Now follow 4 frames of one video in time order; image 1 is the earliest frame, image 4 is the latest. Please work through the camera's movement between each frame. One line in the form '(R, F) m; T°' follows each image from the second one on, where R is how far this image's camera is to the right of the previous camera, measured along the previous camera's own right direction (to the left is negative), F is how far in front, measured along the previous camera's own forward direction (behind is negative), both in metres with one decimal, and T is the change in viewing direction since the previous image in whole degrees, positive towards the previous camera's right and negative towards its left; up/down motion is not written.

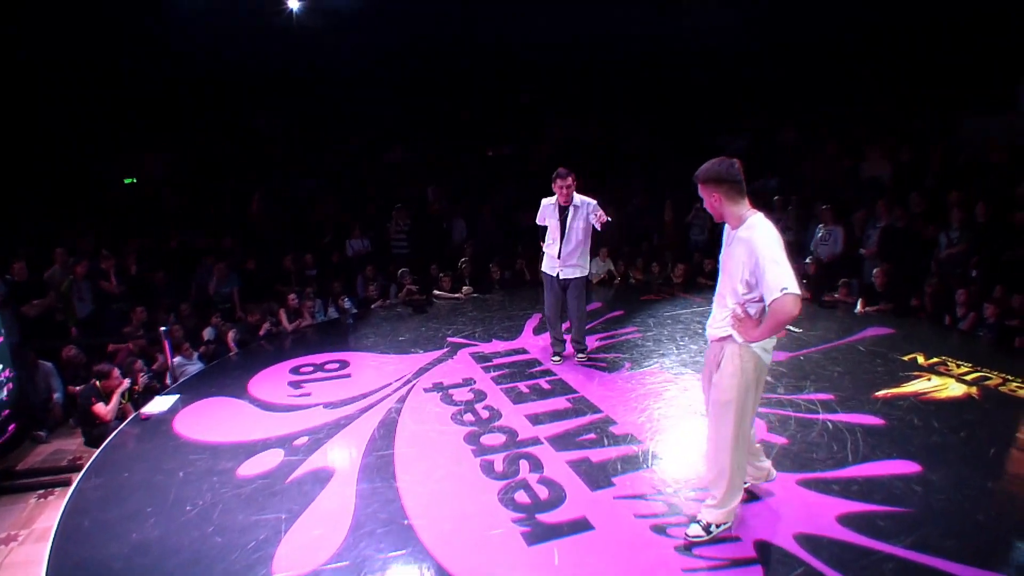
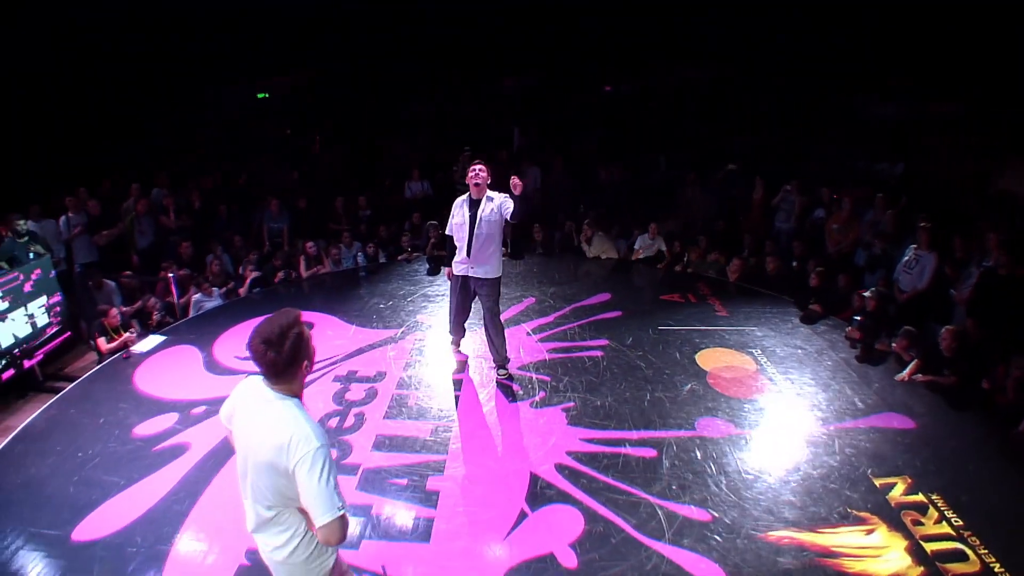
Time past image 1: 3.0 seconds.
(+2.5, +1.3) m; -22°
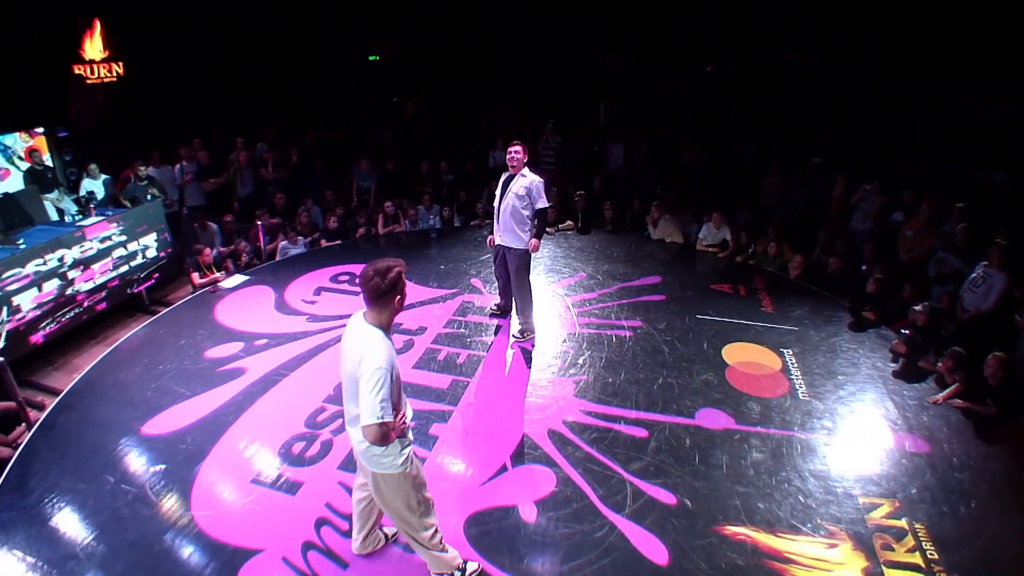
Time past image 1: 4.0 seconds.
(+0.7, -0.2) m; -10°
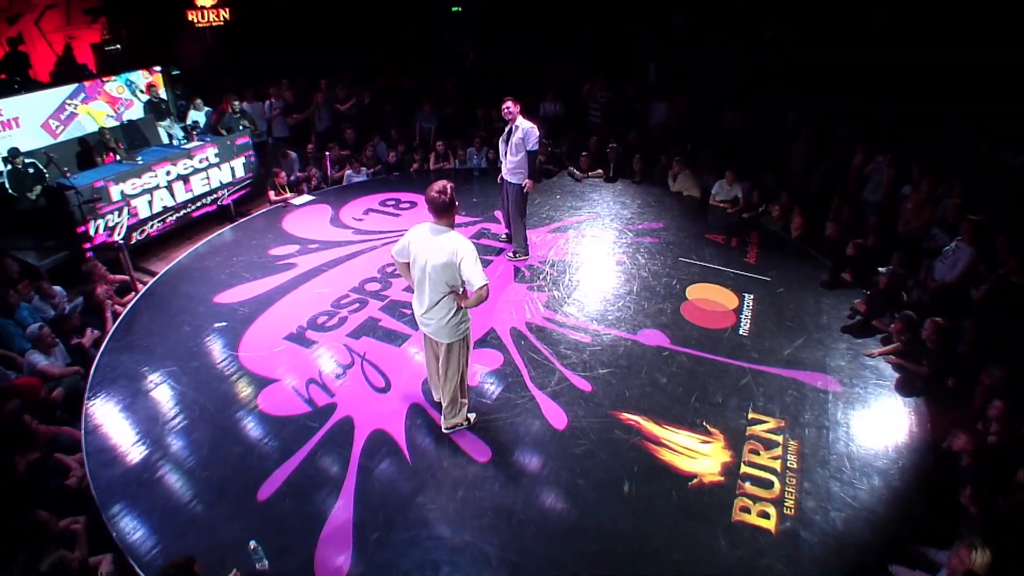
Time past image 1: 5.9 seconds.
(+1.0, -0.9) m; -9°
